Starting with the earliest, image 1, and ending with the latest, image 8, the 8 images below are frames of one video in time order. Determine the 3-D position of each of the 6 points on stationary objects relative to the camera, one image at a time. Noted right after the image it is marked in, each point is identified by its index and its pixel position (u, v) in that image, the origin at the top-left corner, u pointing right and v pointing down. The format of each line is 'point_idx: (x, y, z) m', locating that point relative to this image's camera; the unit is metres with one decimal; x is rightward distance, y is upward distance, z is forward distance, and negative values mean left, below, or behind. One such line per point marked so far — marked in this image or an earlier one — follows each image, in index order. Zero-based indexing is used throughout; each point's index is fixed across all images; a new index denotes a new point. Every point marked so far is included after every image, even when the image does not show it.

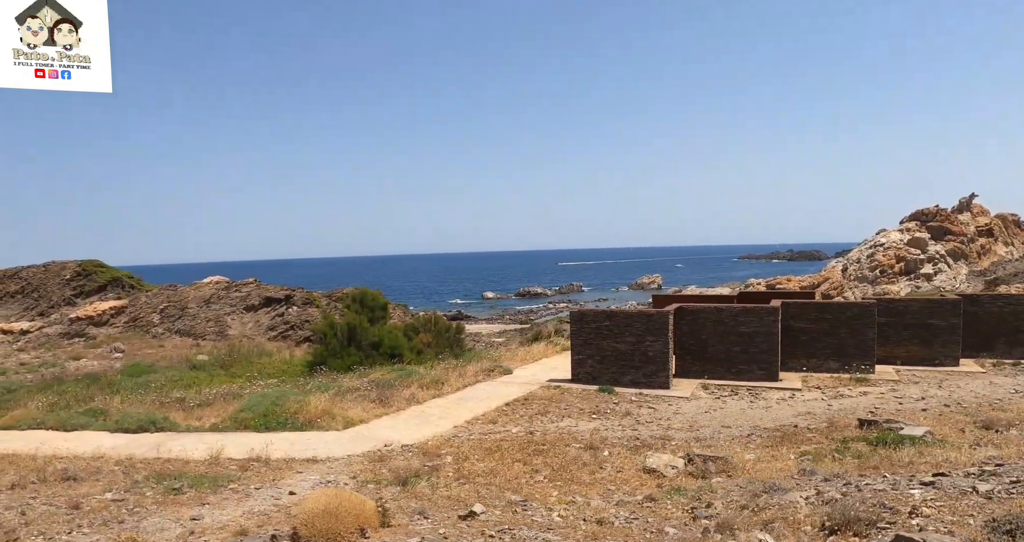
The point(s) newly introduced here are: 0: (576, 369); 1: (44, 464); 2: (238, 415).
0: (+1.7, -2.4, +18.4) m
1: (-5.6, -2.4, +9.1) m
2: (-4.5, -2.4, +12.6) m
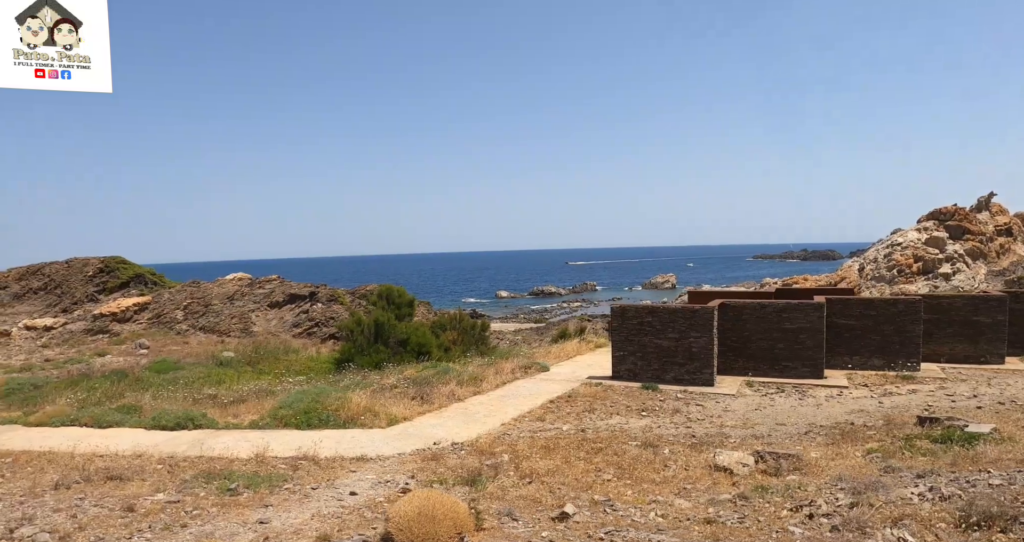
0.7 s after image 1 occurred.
0: (+2.5, -2.2, +17.8) m
1: (-4.9, -2.2, +8.7) m
2: (-3.7, -2.2, +12.0) m
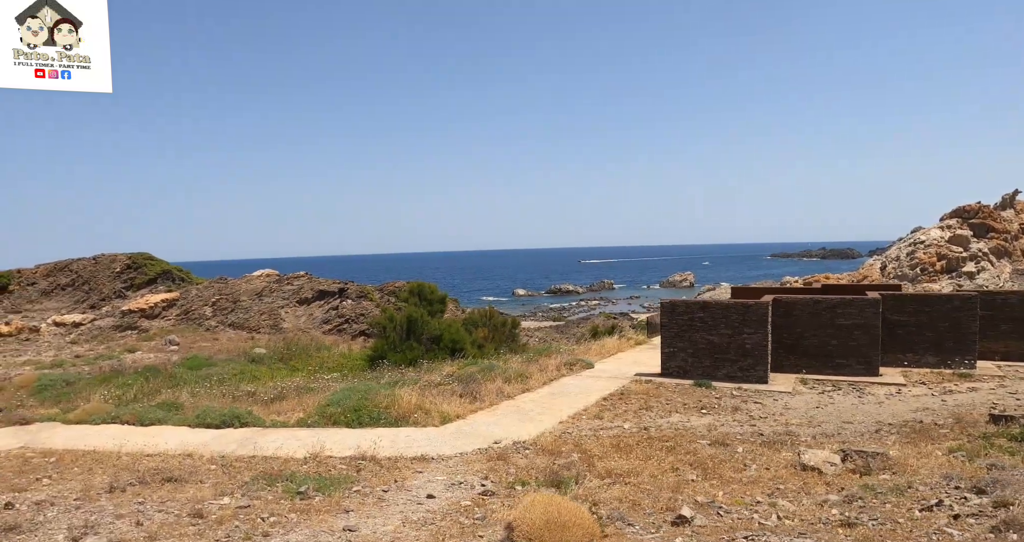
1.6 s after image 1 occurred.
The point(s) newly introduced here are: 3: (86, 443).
0: (+3.5, -2.0, +17.1) m
1: (-4.0, -2.1, +8.1) m
2: (-2.8, -2.1, +11.5) m
3: (-5.2, -2.1, +9.3) m
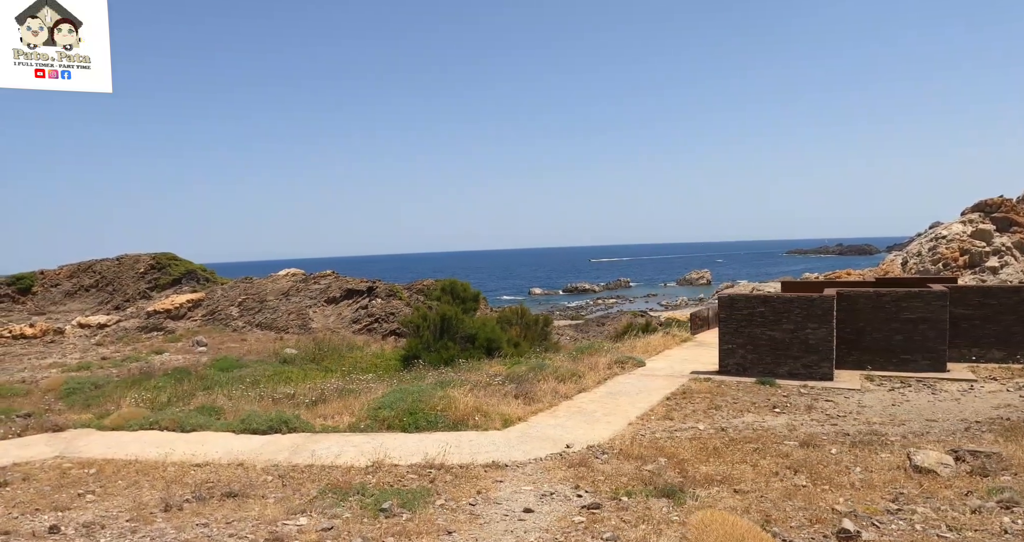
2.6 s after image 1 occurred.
0: (+4.6, -1.9, +16.2) m
1: (-3.1, -2.0, +7.3) m
2: (-1.9, -2.0, +10.6) m
3: (-4.3, -2.0, +8.5) m
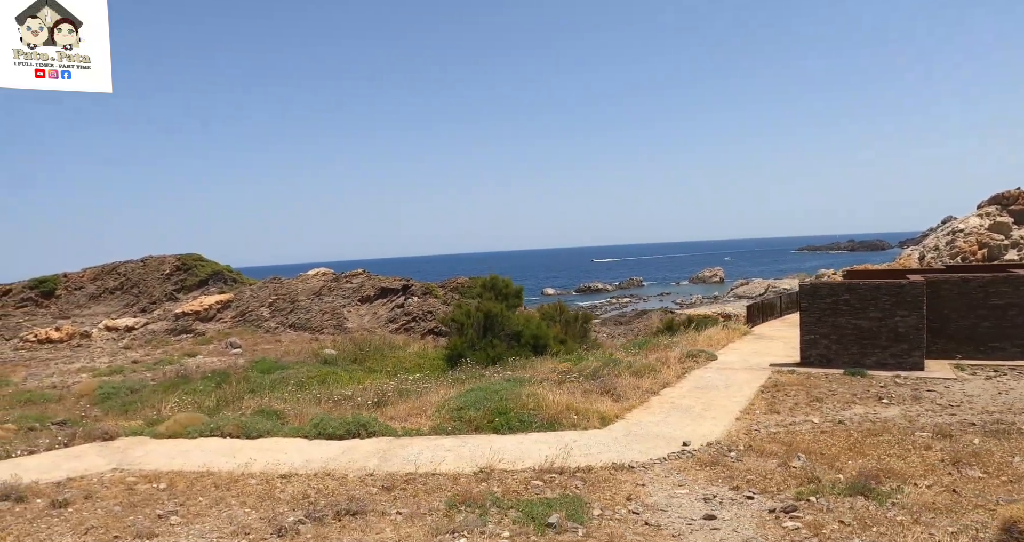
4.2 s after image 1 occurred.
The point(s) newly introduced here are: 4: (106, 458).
0: (+5.8, -1.6, +15.1) m
1: (-1.9, -1.8, +6.2) m
2: (-0.7, -1.8, +9.5) m
3: (-3.1, -1.9, +7.5) m
4: (-4.3, -2.0, +8.0) m
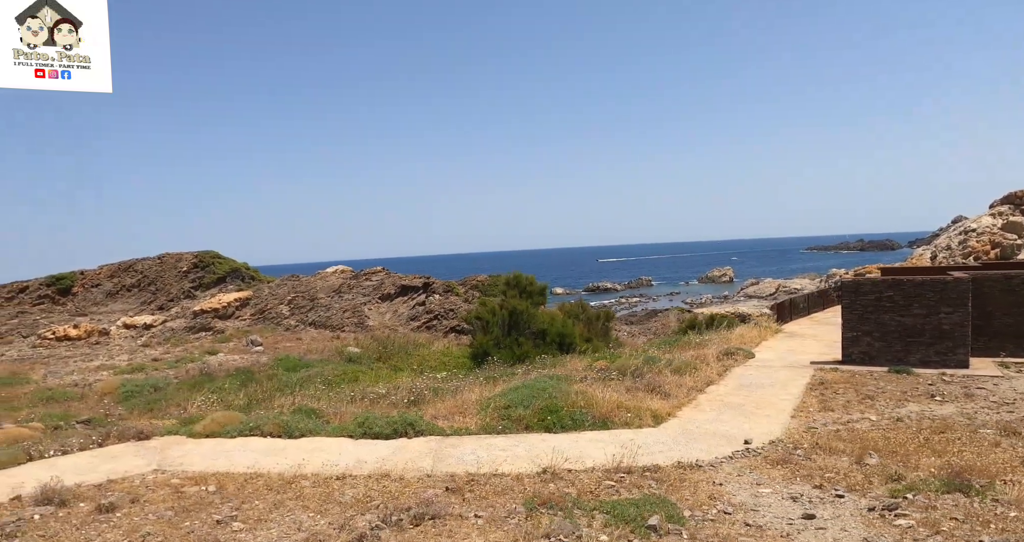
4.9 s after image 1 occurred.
0: (+6.4, -1.5, +14.6) m
1: (-1.4, -1.7, +5.8) m
2: (-0.1, -1.7, +9.2) m
3: (-2.5, -1.8, +7.1) m
4: (-3.7, -1.9, +7.6) m
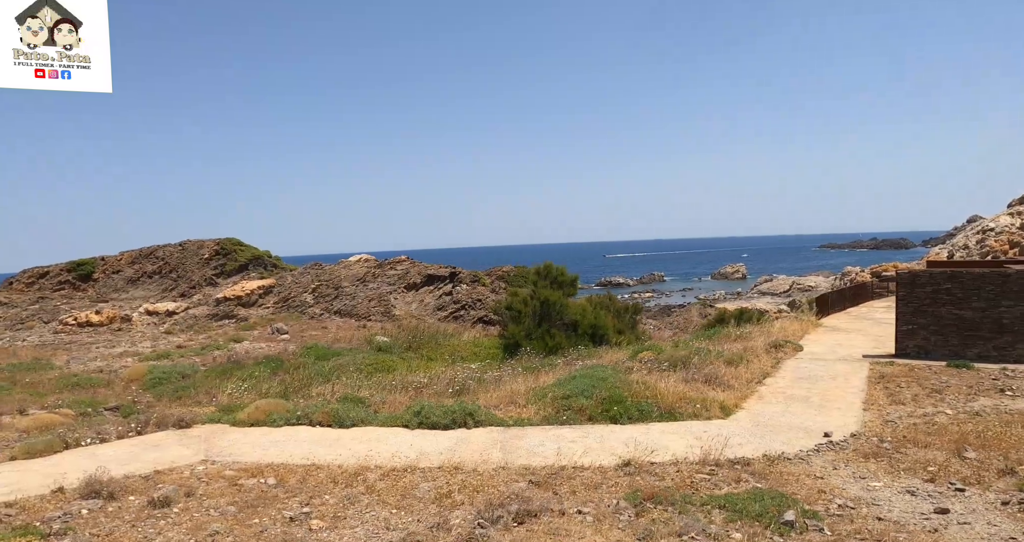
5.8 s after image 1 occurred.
0: (+7.2, -1.3, +14.0) m
1: (-0.7, -1.5, +5.3) m
2: (+0.6, -1.5, +8.6) m
3: (-1.9, -1.6, +6.6) m
4: (-3.0, -1.6, +7.1) m
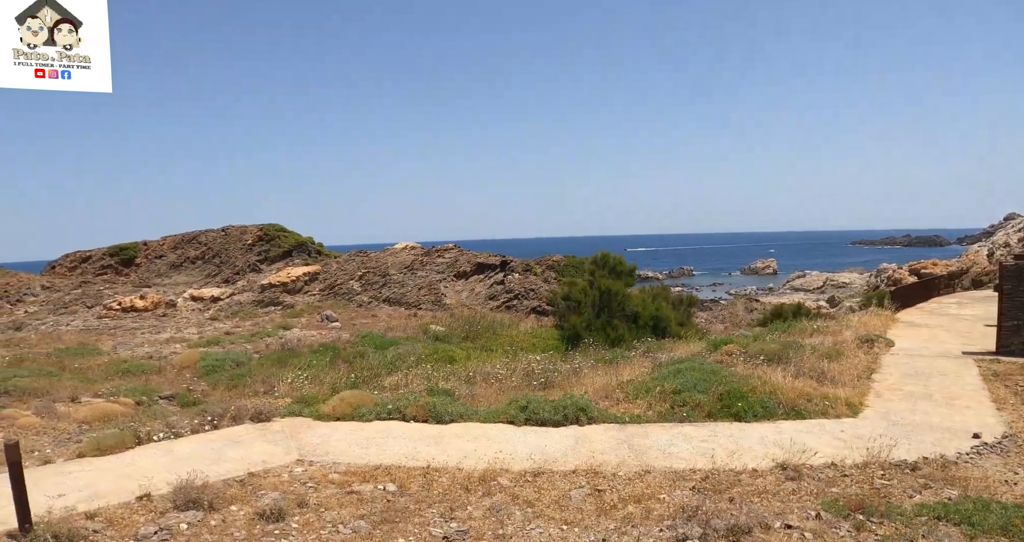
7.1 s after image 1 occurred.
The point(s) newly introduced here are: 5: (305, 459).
0: (+8.4, -1.1, +13.0) m
1: (+0.2, -1.3, +4.5) m
2: (+1.7, -1.3, +7.8) m
3: (-0.9, -1.4, +5.8) m
4: (-2.0, -1.4, +6.4) m
5: (-1.6, -1.4, +5.8) m
